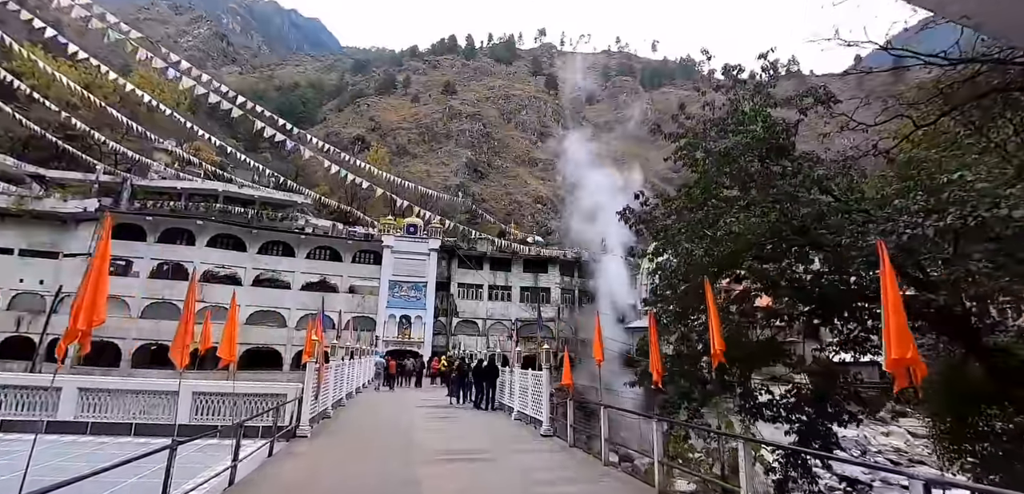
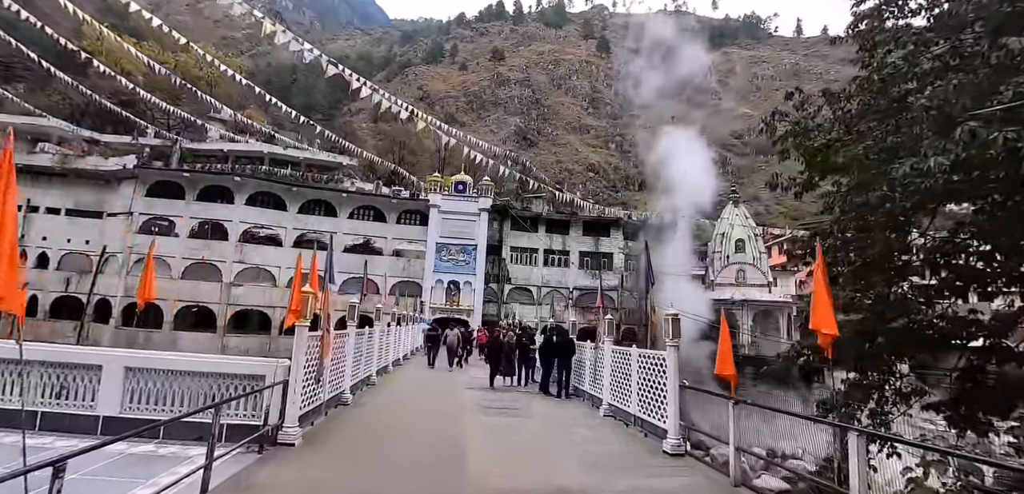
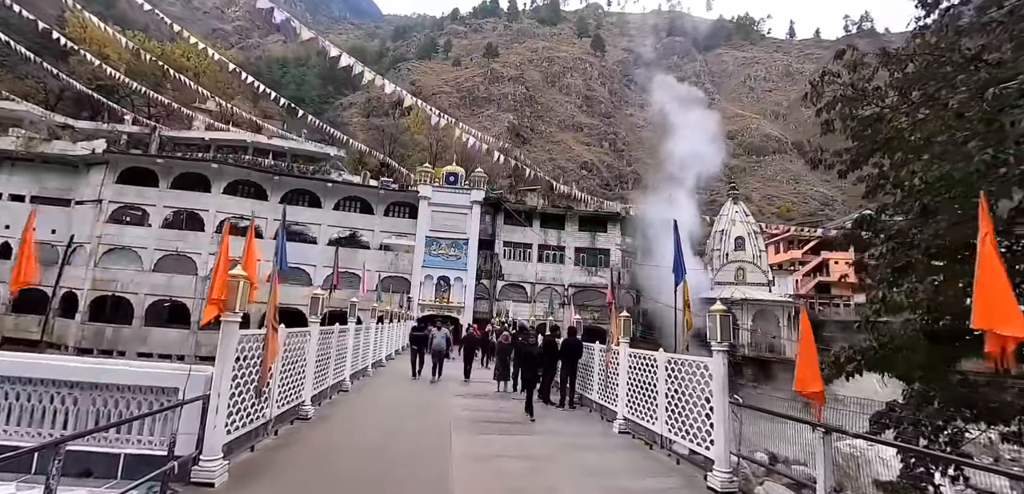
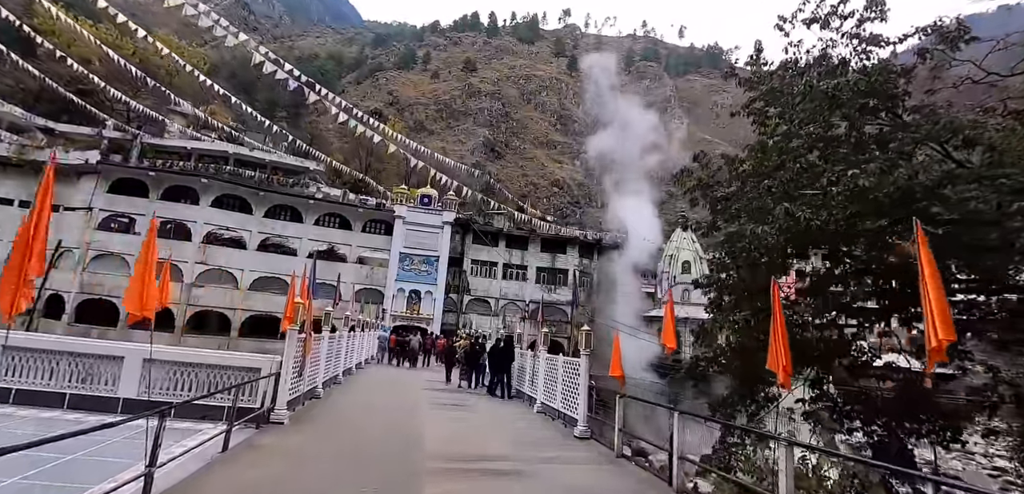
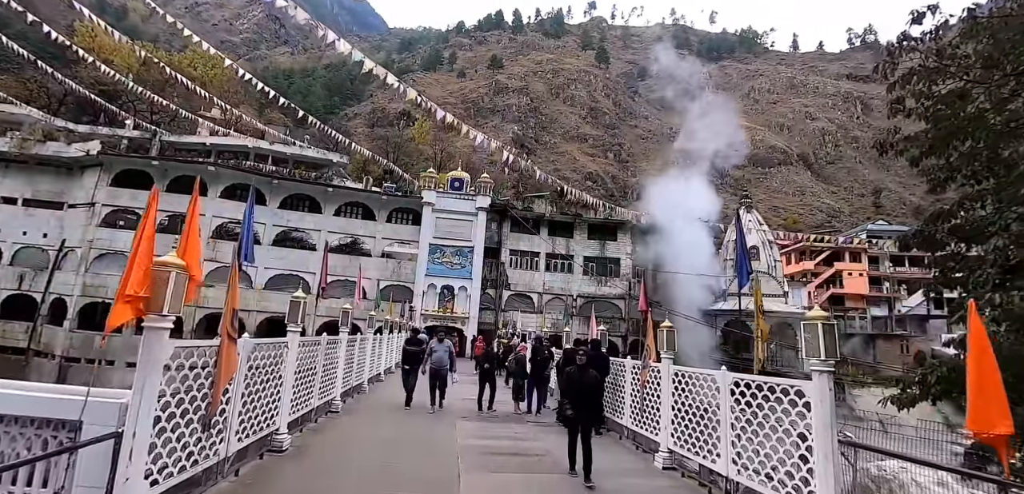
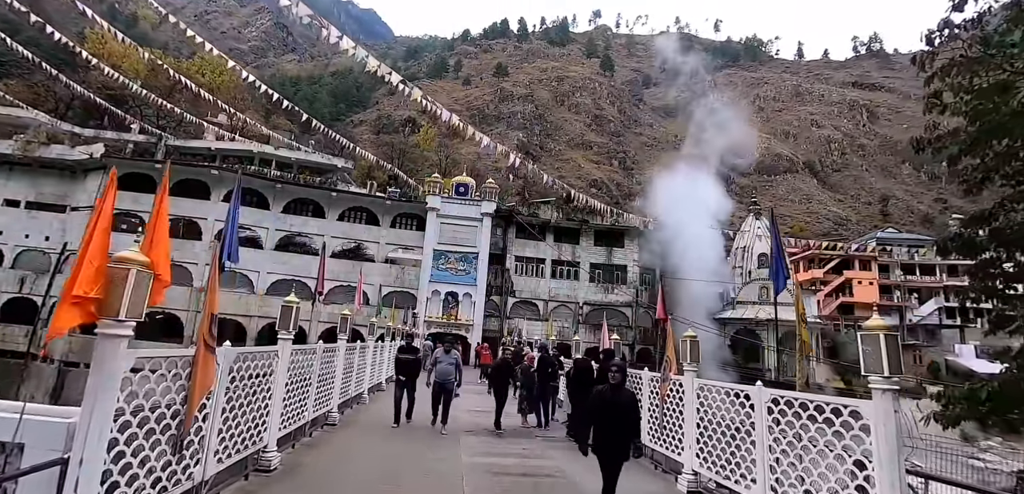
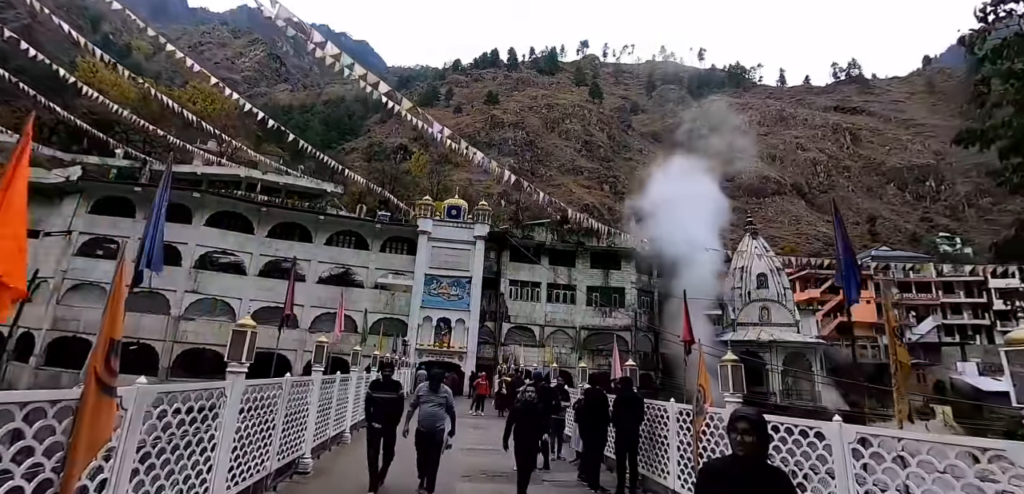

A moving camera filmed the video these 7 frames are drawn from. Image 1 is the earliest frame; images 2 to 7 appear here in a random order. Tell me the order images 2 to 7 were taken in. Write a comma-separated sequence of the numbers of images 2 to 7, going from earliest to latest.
4, 2, 3, 5, 6, 7
